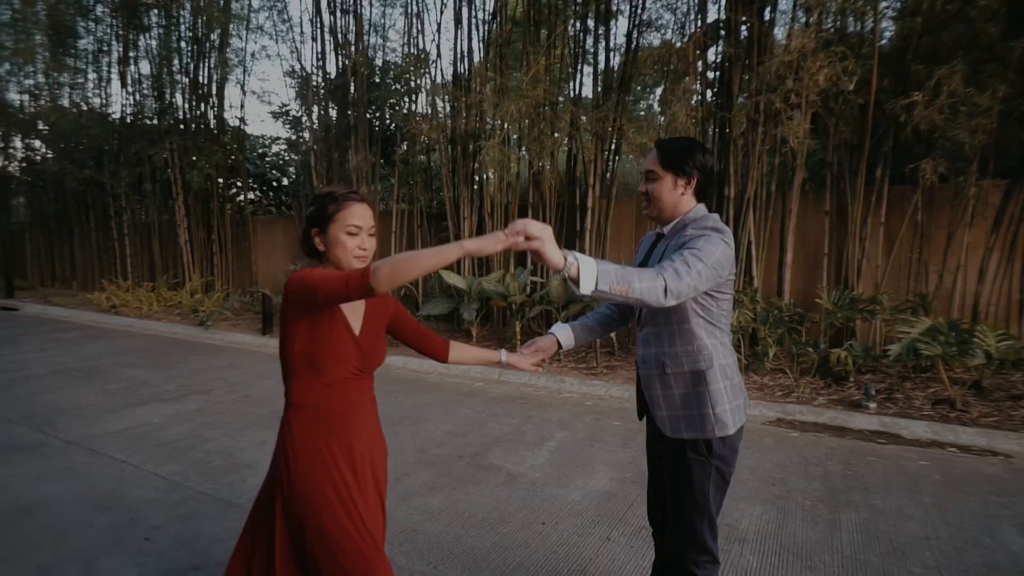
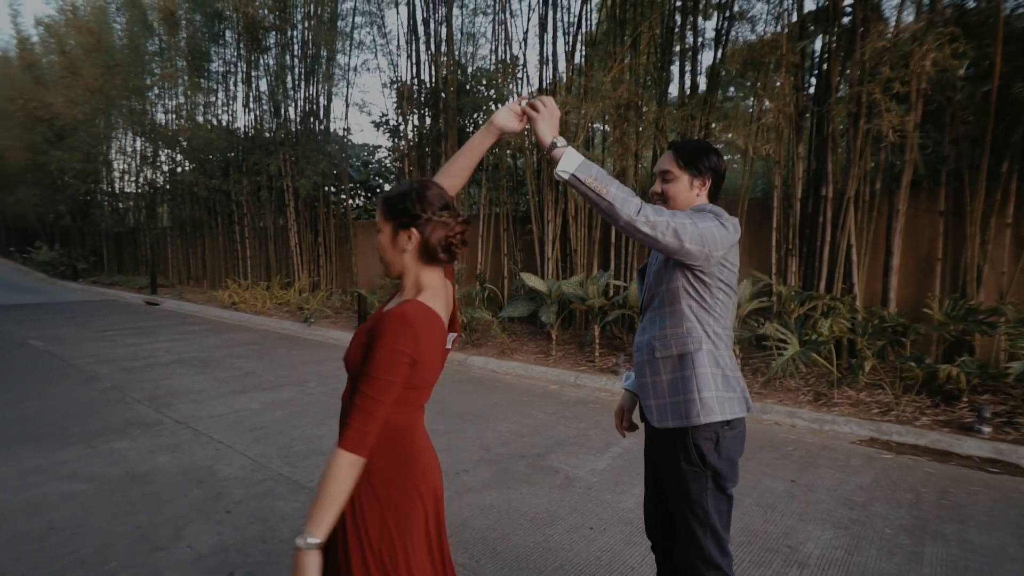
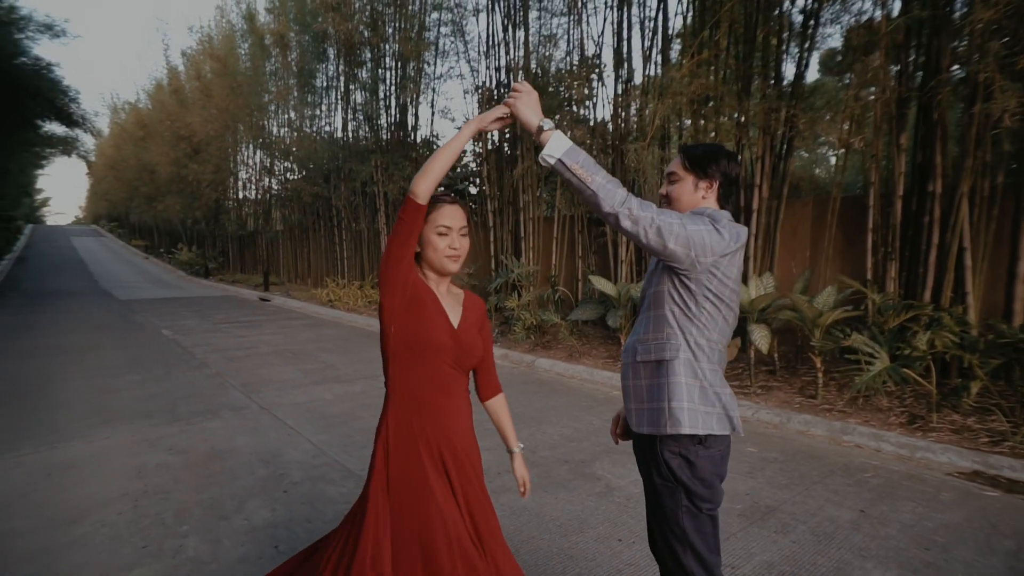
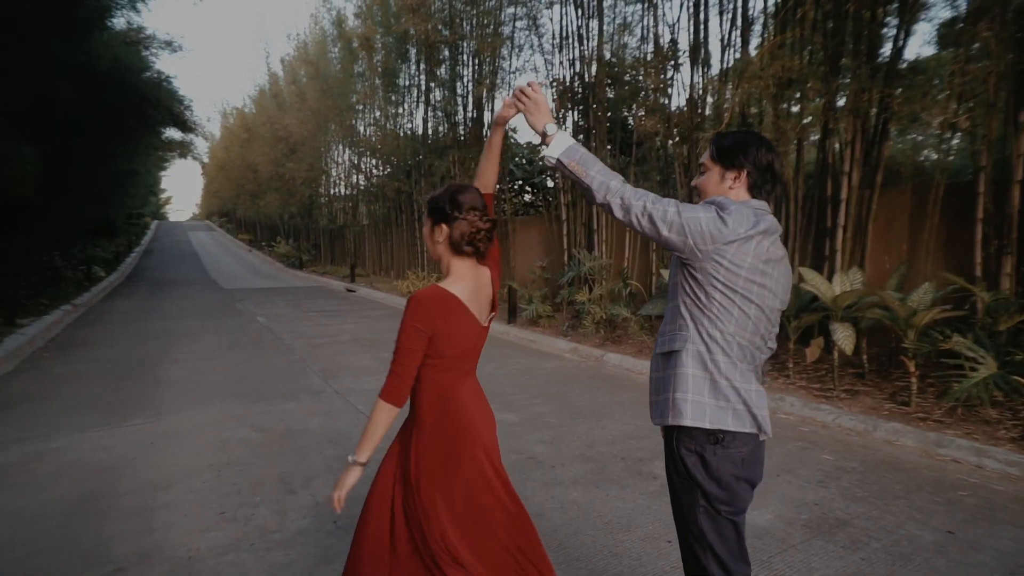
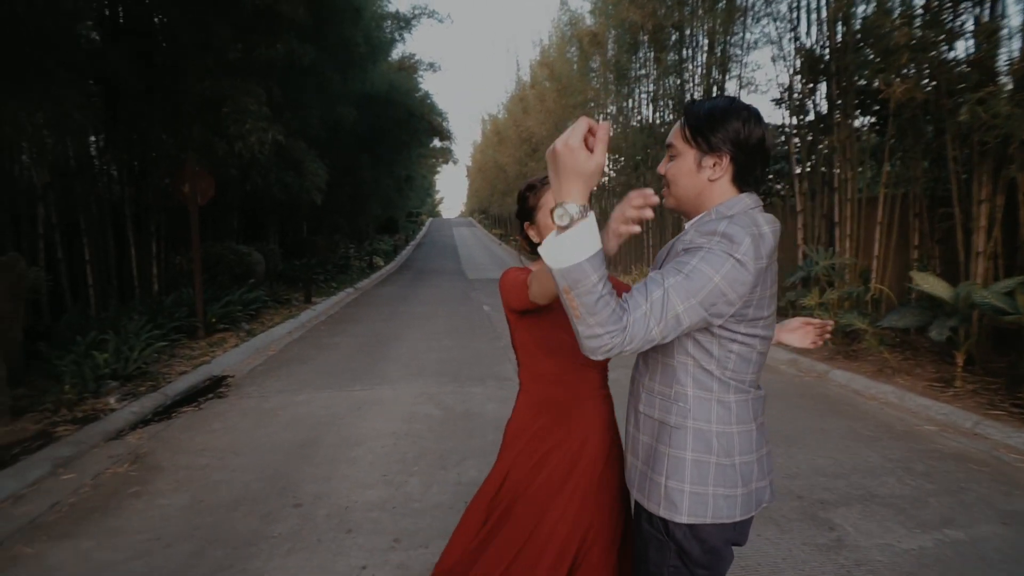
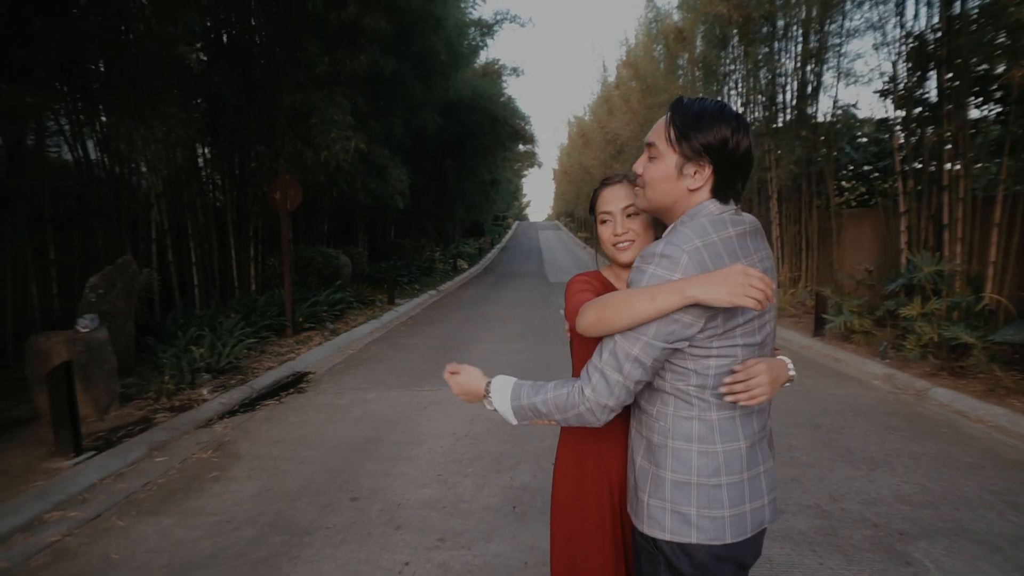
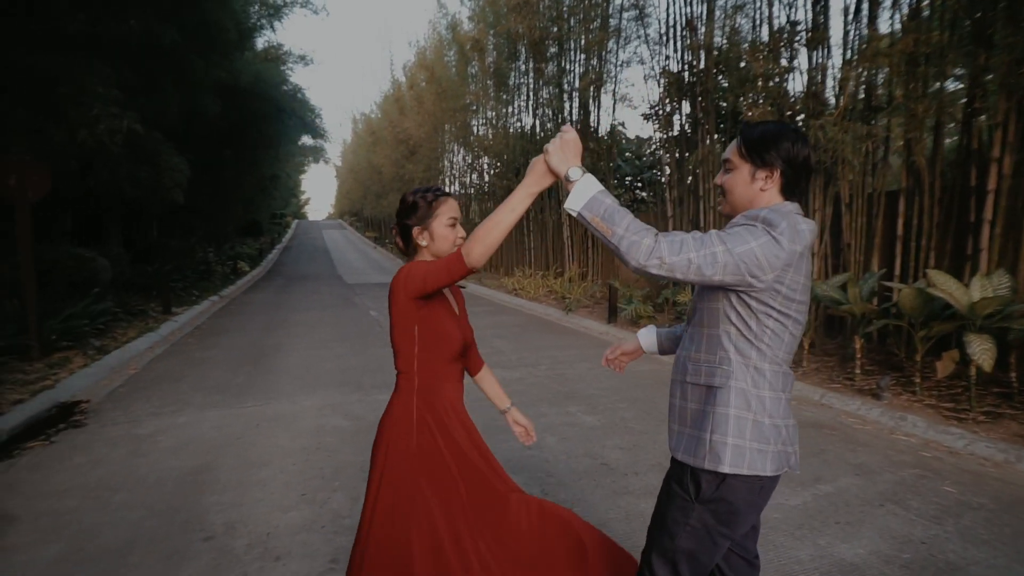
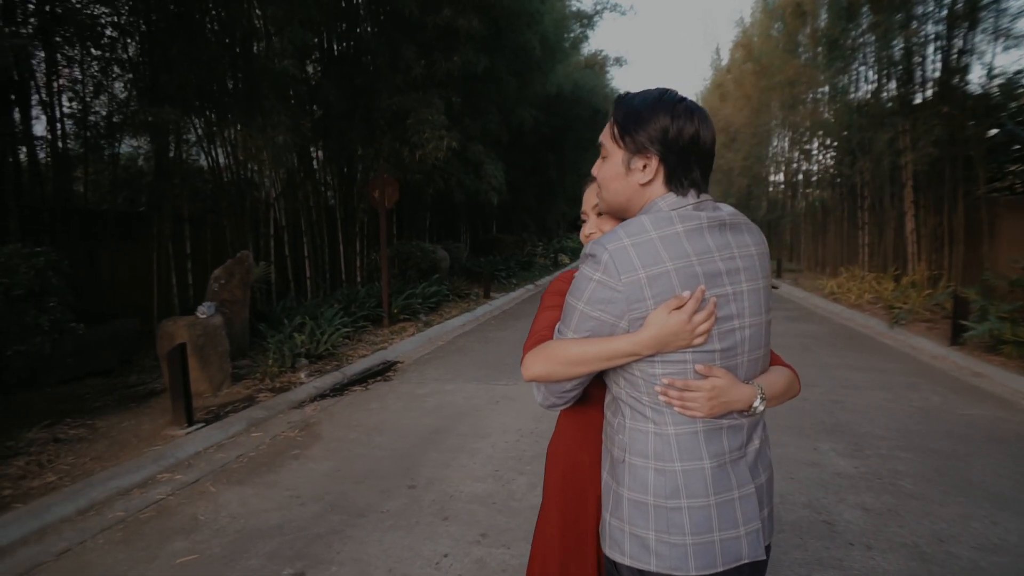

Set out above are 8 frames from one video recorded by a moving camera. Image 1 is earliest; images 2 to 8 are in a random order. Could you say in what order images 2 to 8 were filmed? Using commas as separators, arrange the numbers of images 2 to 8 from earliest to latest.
2, 3, 4, 7, 5, 6, 8
